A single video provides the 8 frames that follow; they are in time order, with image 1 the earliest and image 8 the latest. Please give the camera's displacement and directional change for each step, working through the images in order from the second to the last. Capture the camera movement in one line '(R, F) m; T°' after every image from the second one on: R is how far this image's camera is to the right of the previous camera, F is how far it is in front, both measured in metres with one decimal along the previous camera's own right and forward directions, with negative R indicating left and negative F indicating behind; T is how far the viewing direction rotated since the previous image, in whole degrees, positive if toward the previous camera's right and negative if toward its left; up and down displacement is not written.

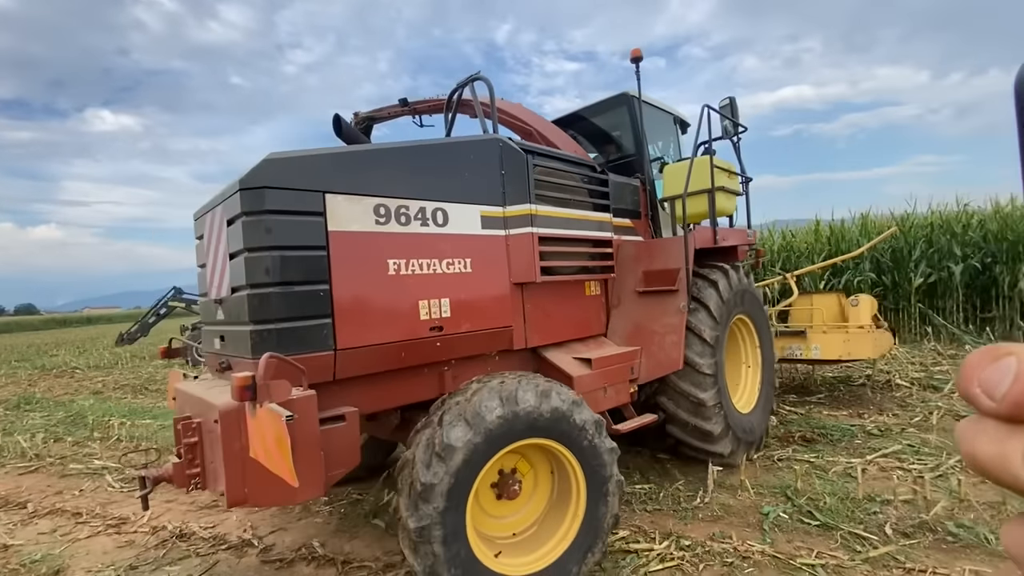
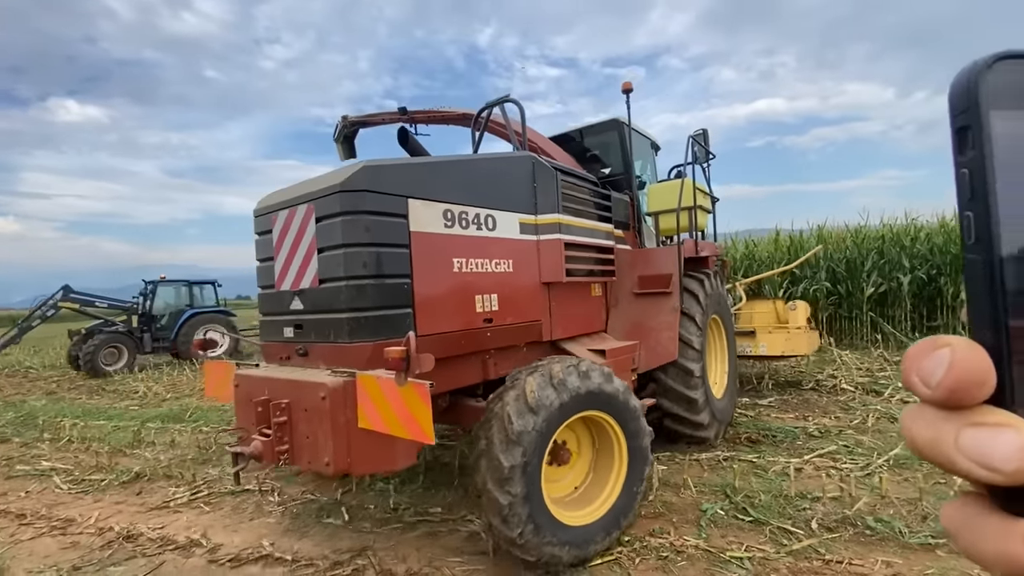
(+0.2, -0.1) m; +3°
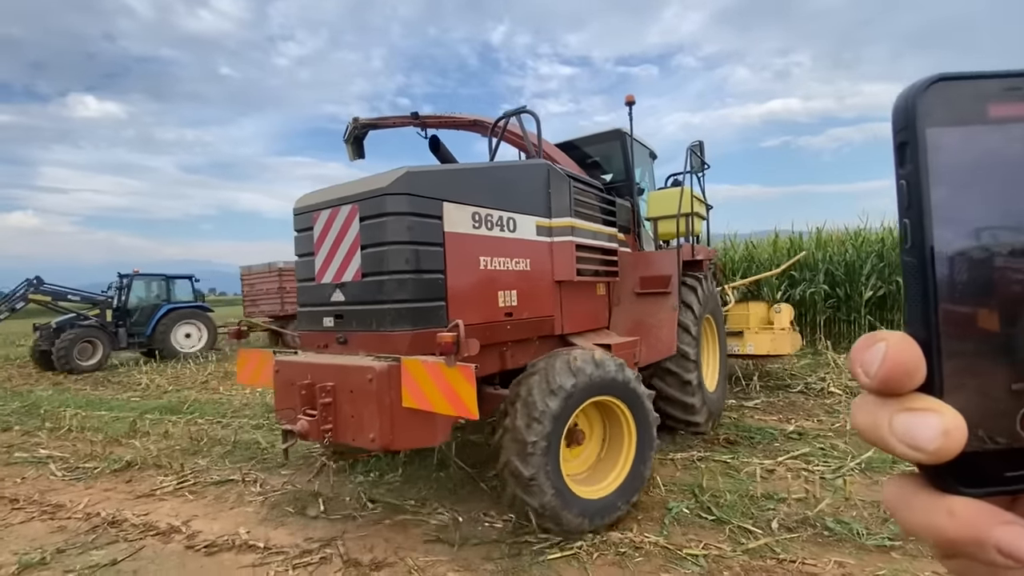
(+0.3, -0.1) m; -1°
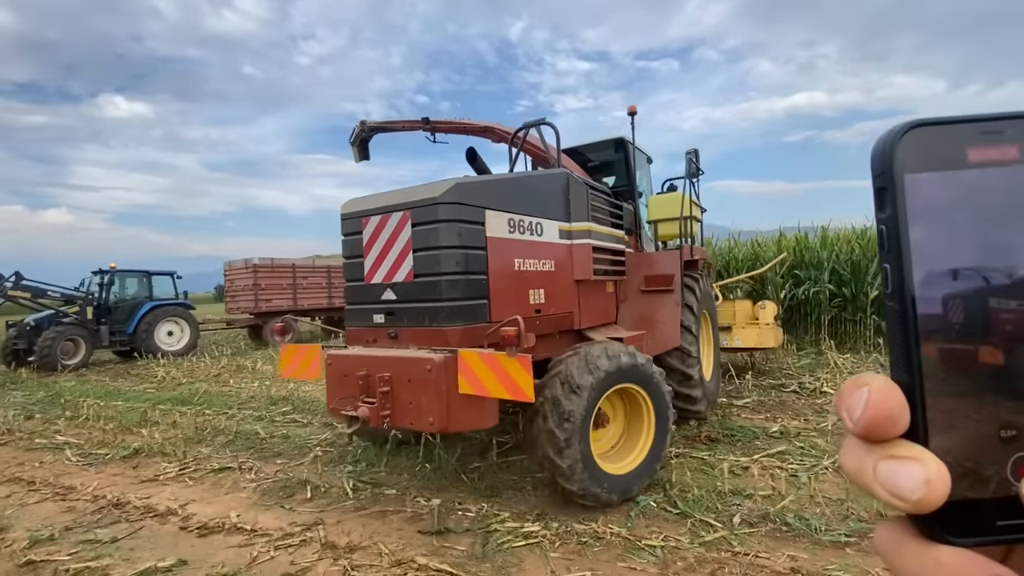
(+0.3, -0.1) m; -2°
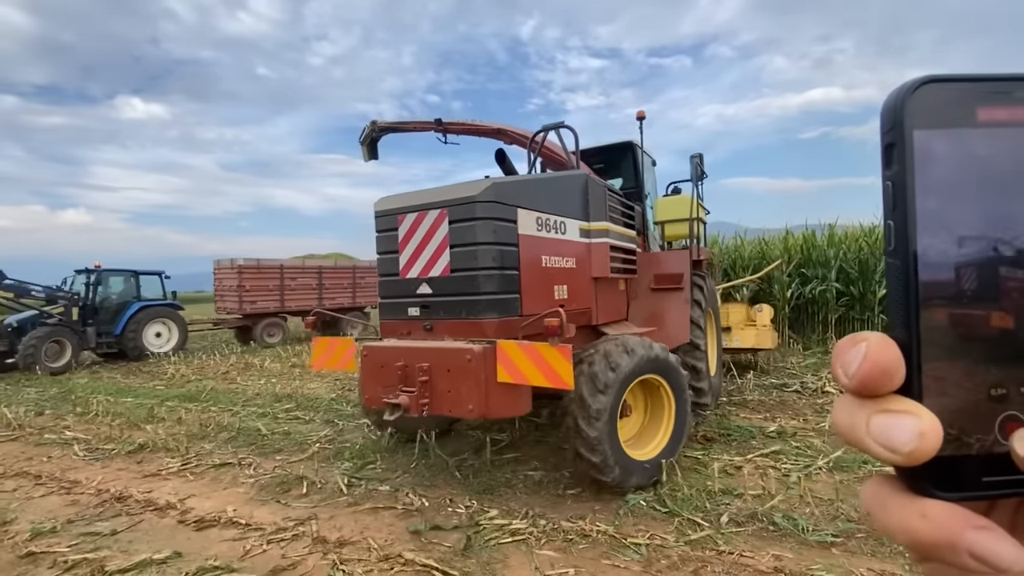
(+0.1, 0.0) m; -1°
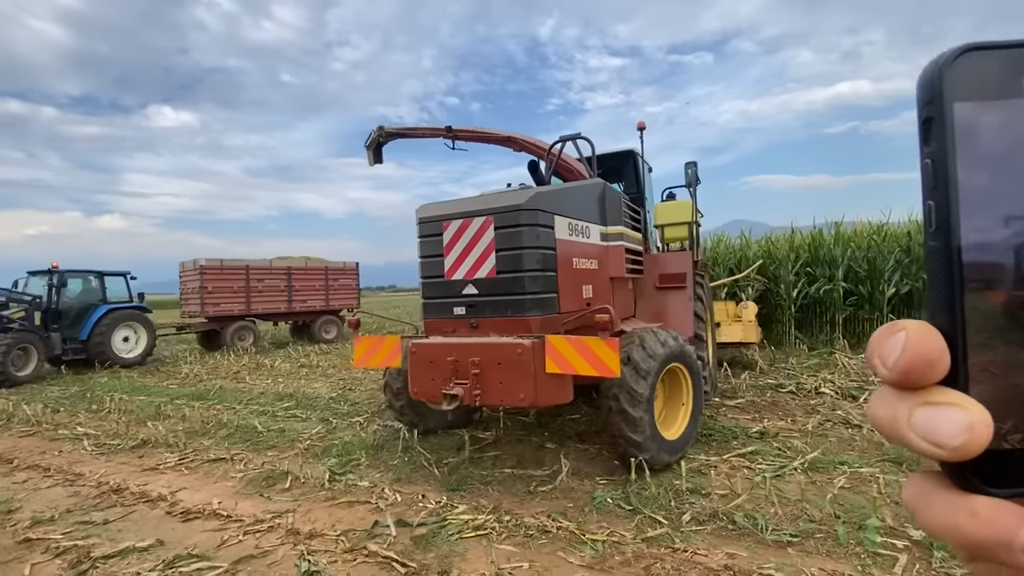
(+0.4, -0.1) m; -2°
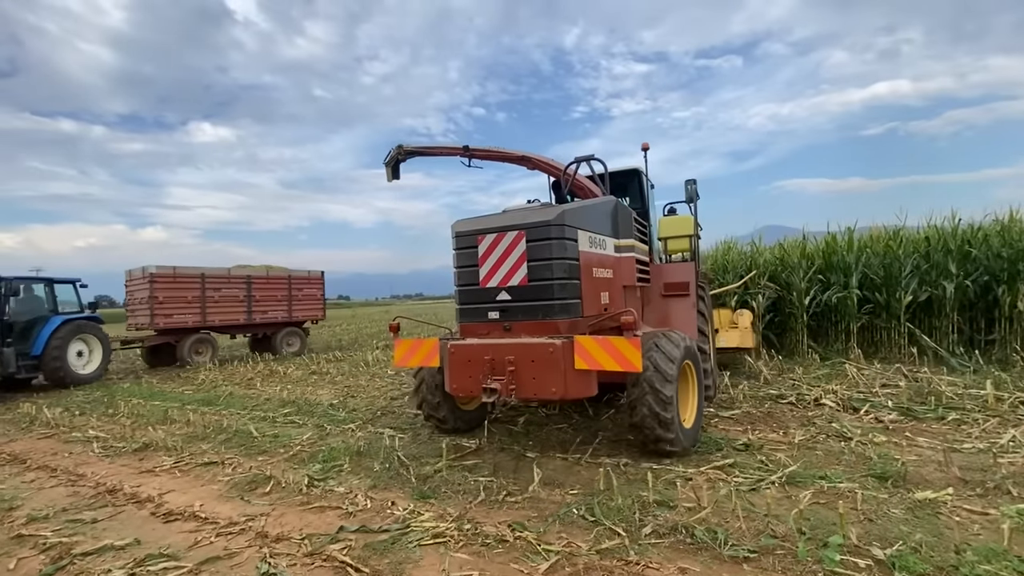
(+0.4, 0.0) m; -3°
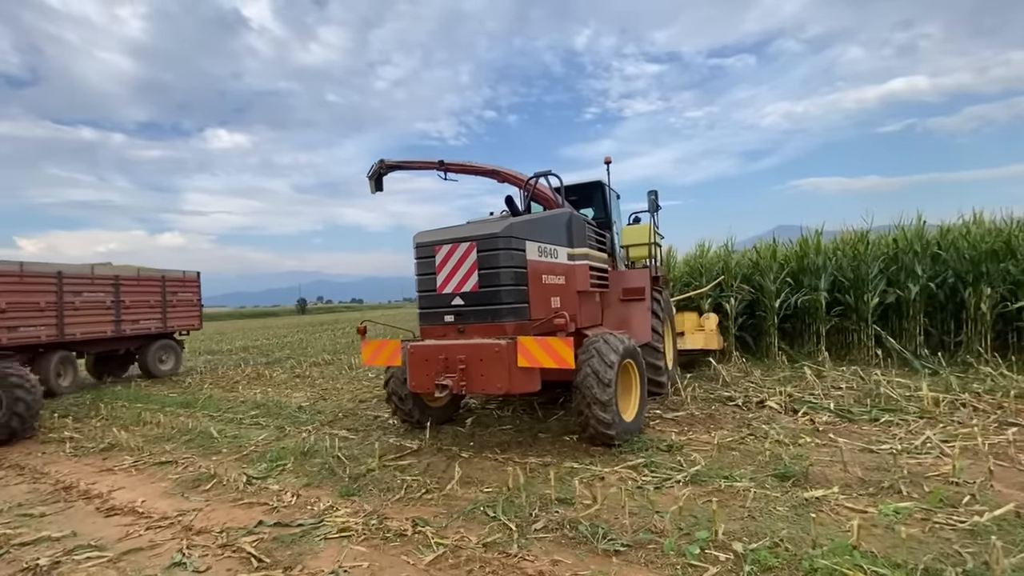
(+0.8, -0.2) m; -1°
